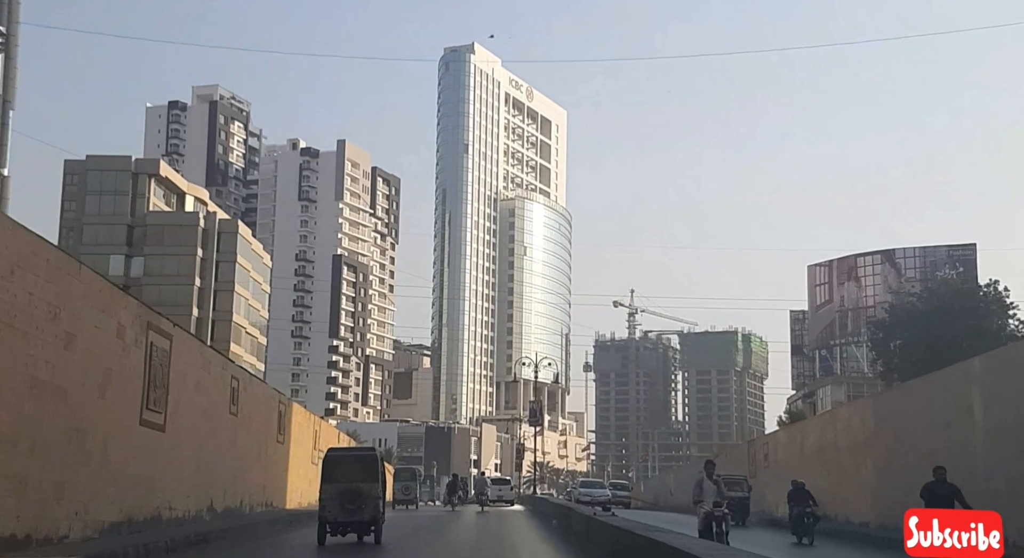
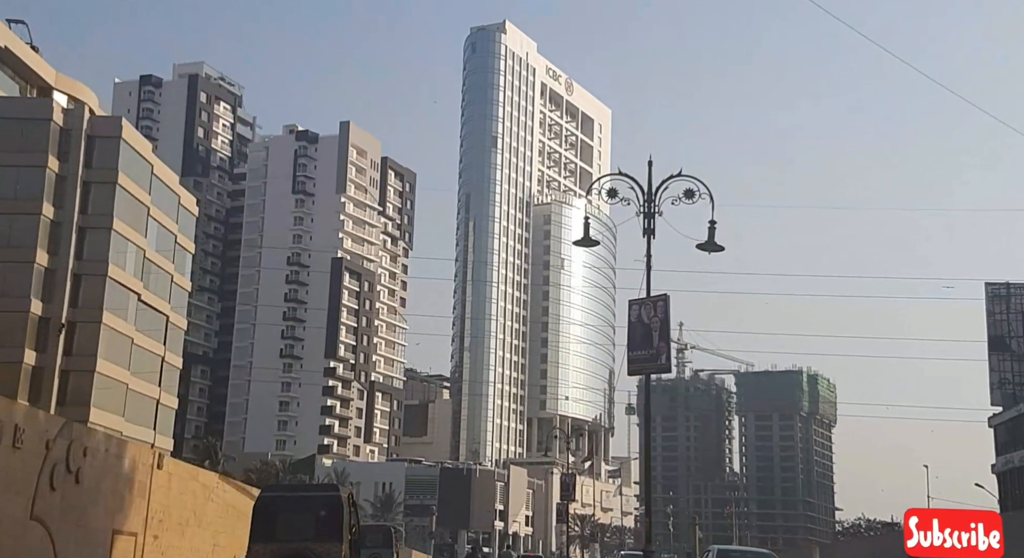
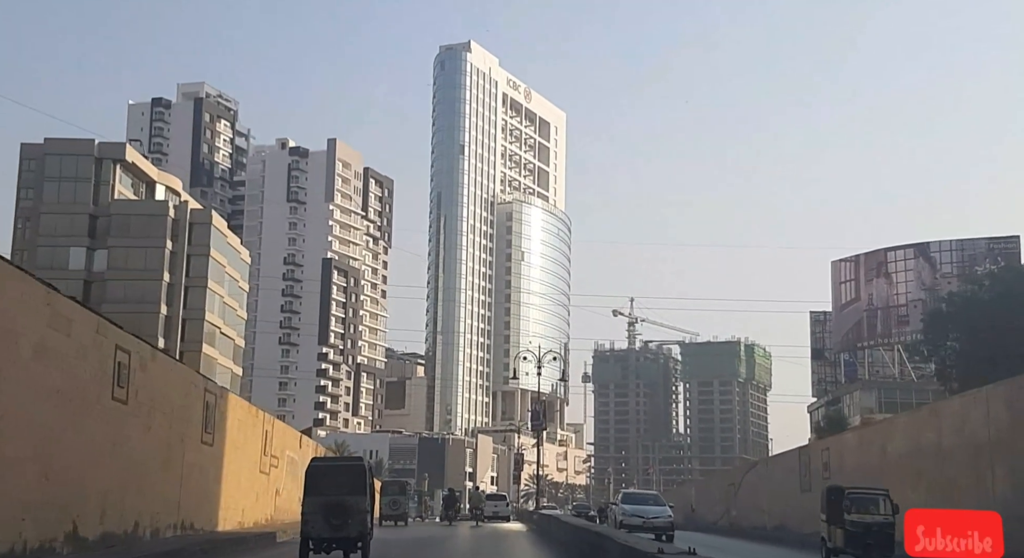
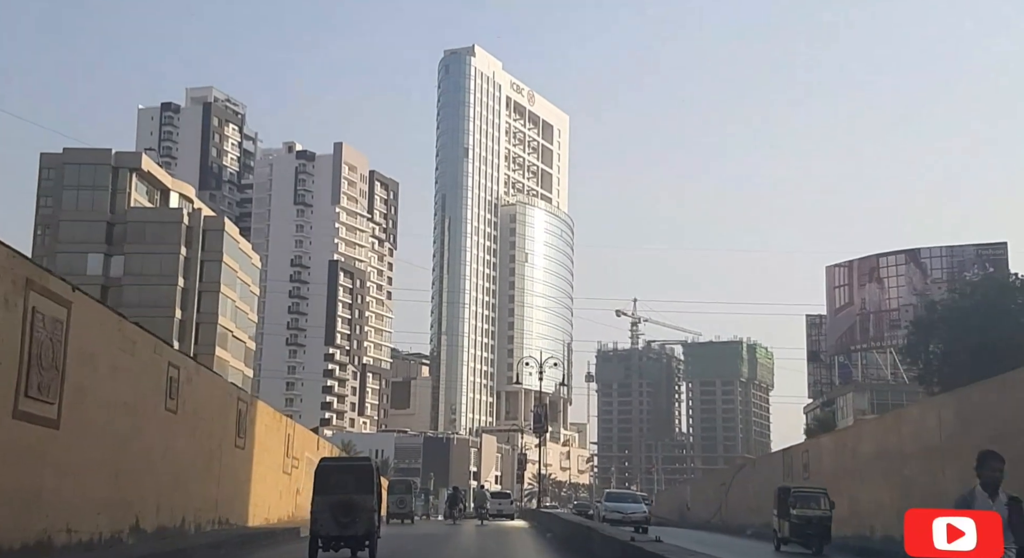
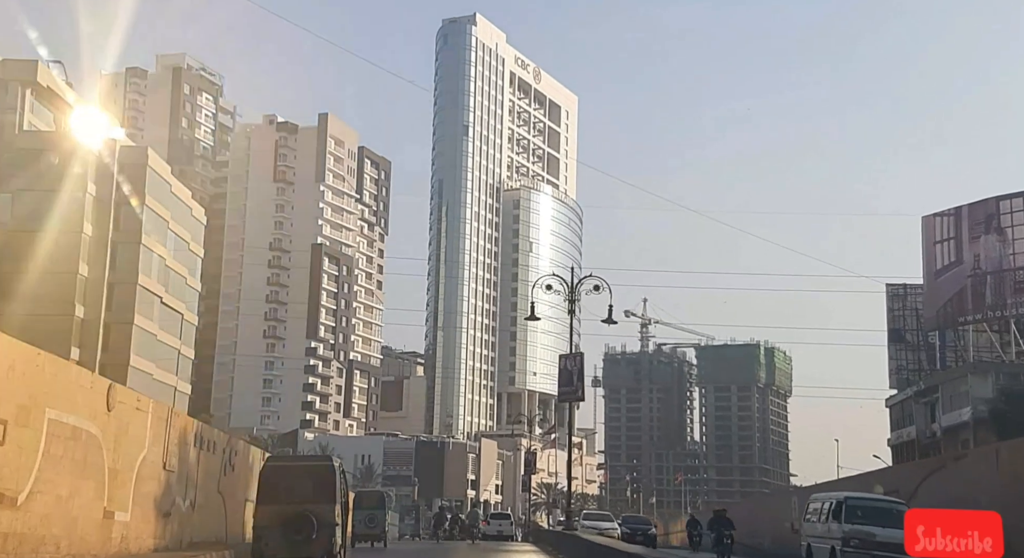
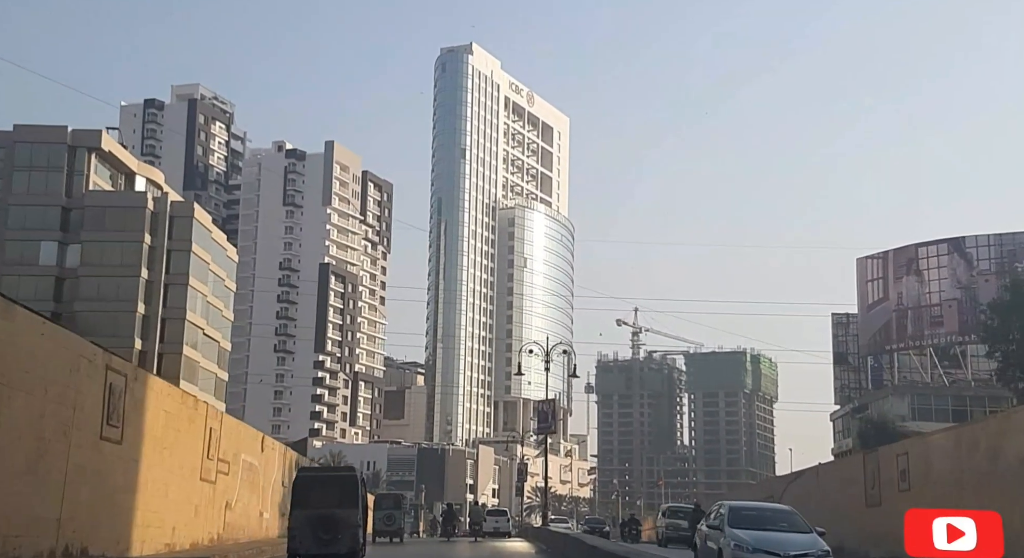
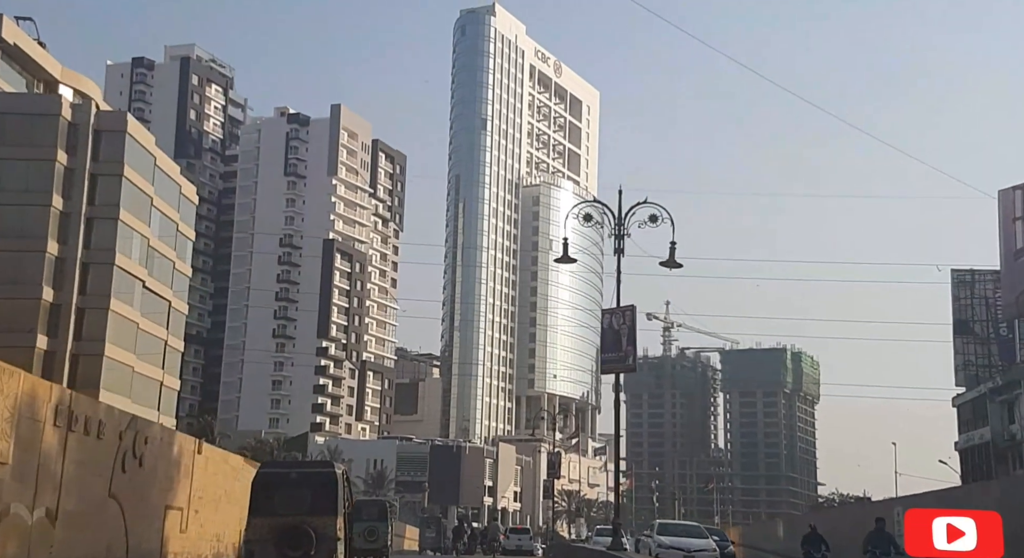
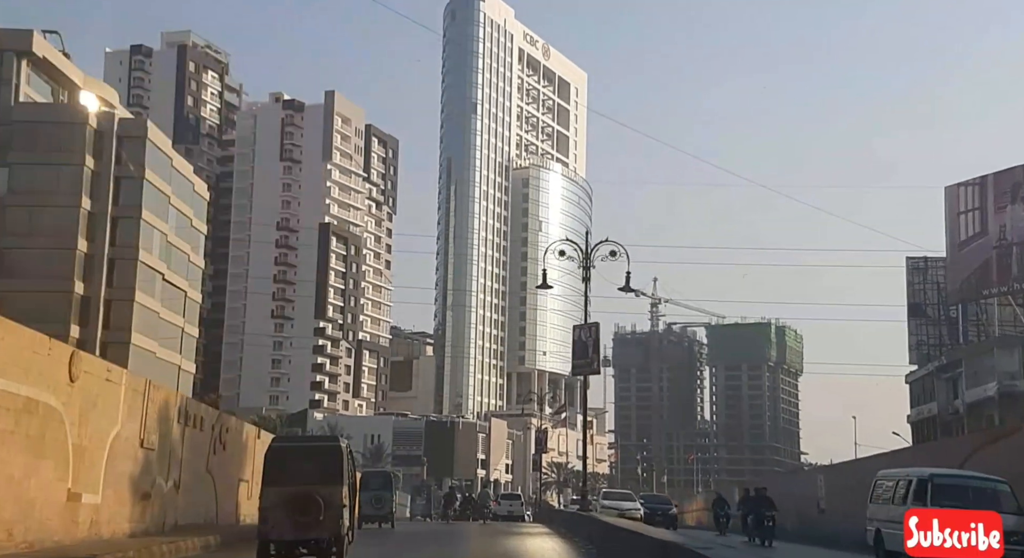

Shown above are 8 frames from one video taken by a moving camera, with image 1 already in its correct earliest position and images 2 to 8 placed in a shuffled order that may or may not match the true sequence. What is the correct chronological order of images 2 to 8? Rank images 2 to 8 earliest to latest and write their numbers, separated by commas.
4, 3, 6, 5, 8, 7, 2
